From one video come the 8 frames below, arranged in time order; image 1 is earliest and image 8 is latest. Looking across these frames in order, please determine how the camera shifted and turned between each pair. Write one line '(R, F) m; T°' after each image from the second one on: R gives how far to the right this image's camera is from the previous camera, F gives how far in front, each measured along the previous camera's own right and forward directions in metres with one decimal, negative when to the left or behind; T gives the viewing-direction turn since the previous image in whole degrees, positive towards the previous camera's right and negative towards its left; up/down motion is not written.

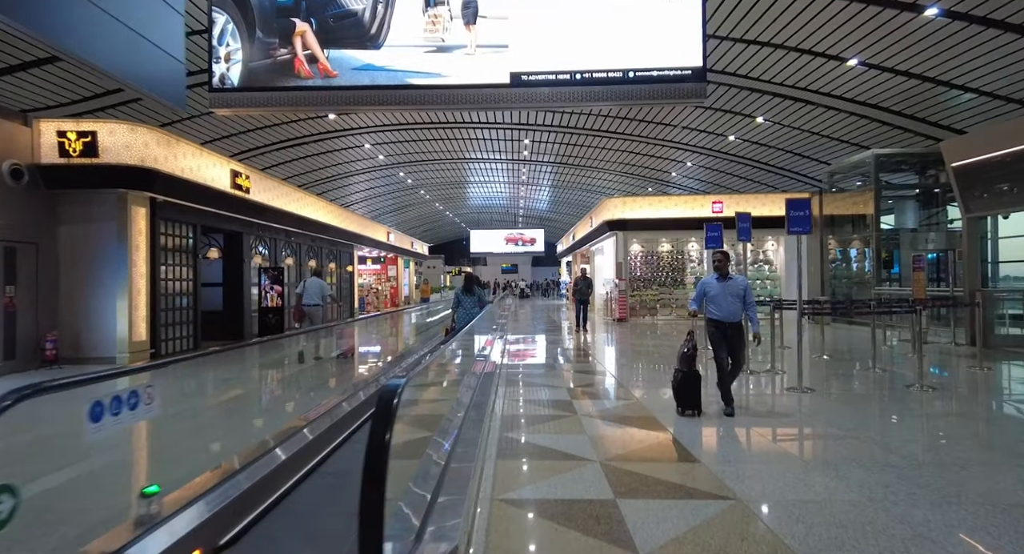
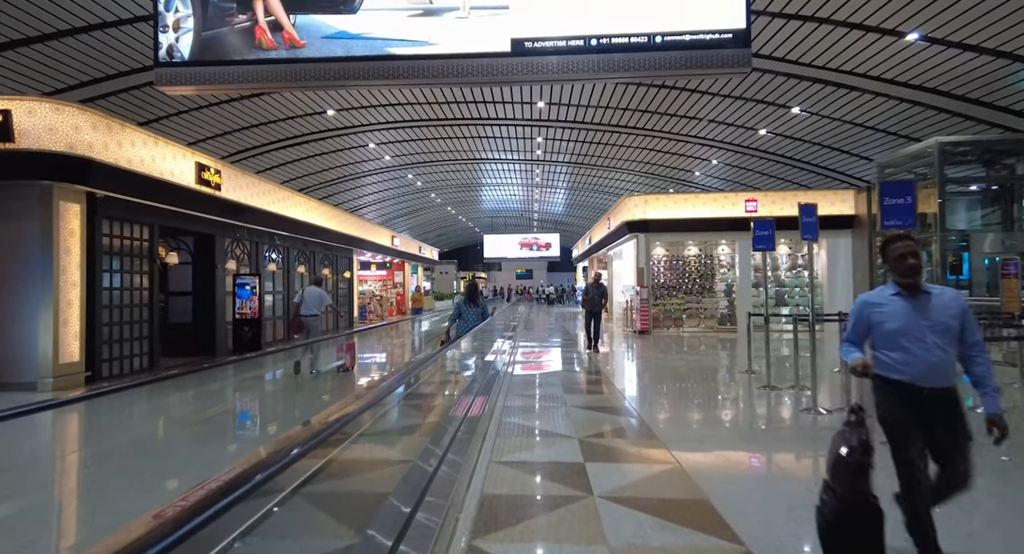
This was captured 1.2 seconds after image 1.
(+0.1, +1.0) m; -2°
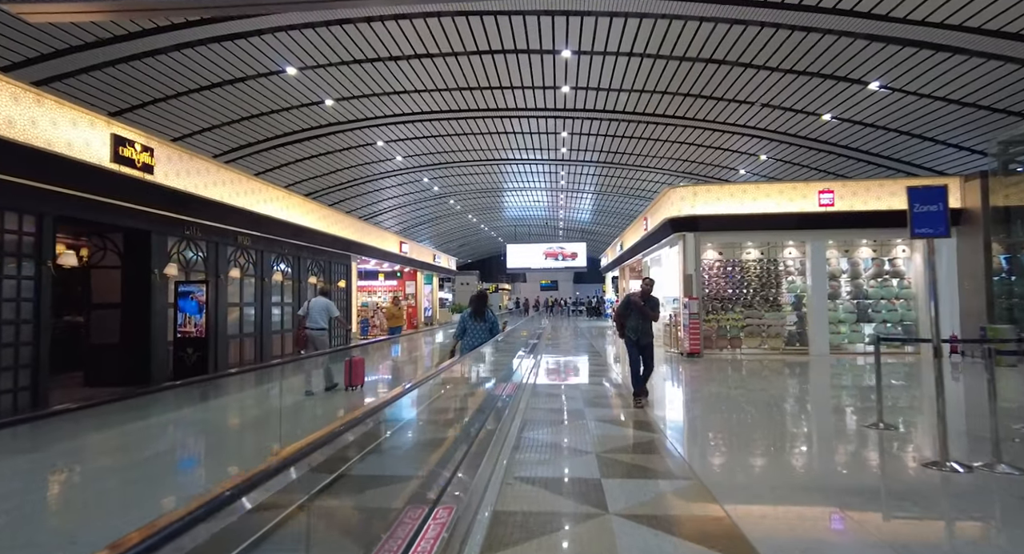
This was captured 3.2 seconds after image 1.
(+0.1, +1.7) m; -3°
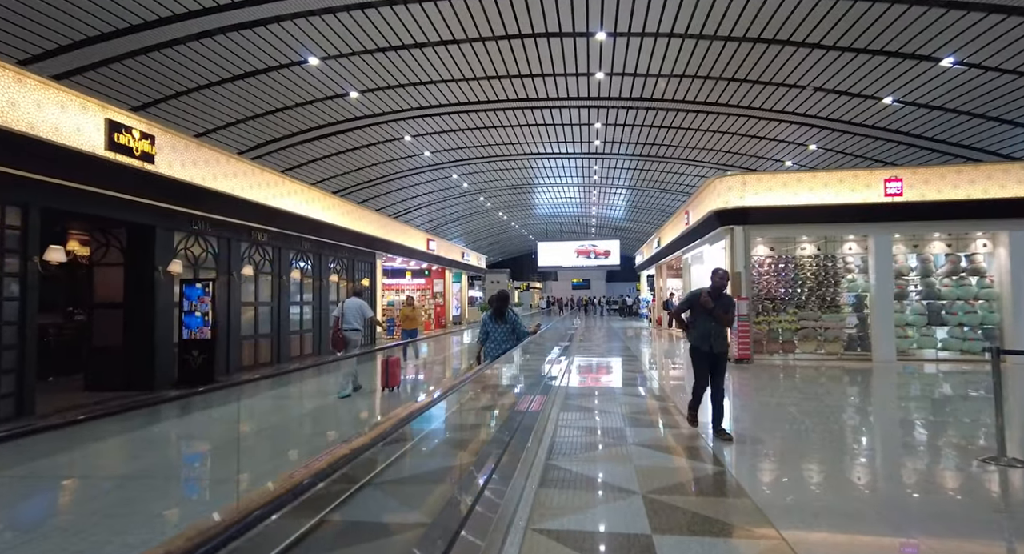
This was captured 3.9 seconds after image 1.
(+0.1, +0.6) m; -4°
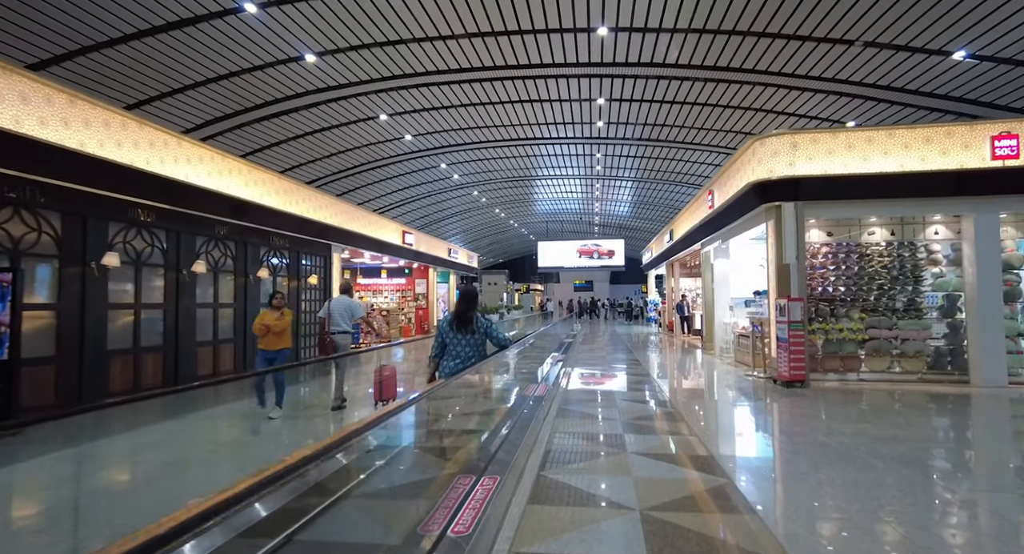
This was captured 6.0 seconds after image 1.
(+0.4, +1.9) m; 0°
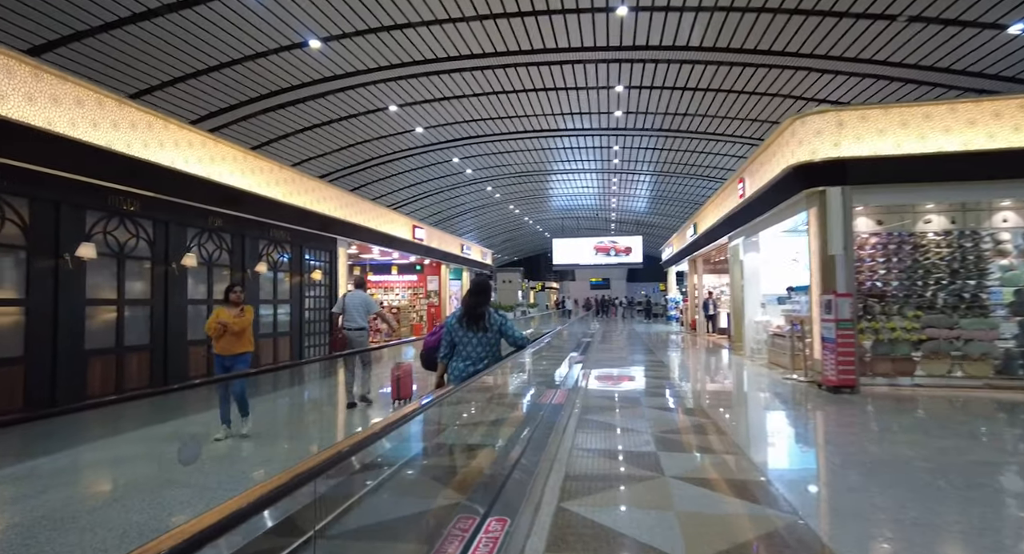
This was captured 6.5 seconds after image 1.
(0.0, +0.5) m; -2°
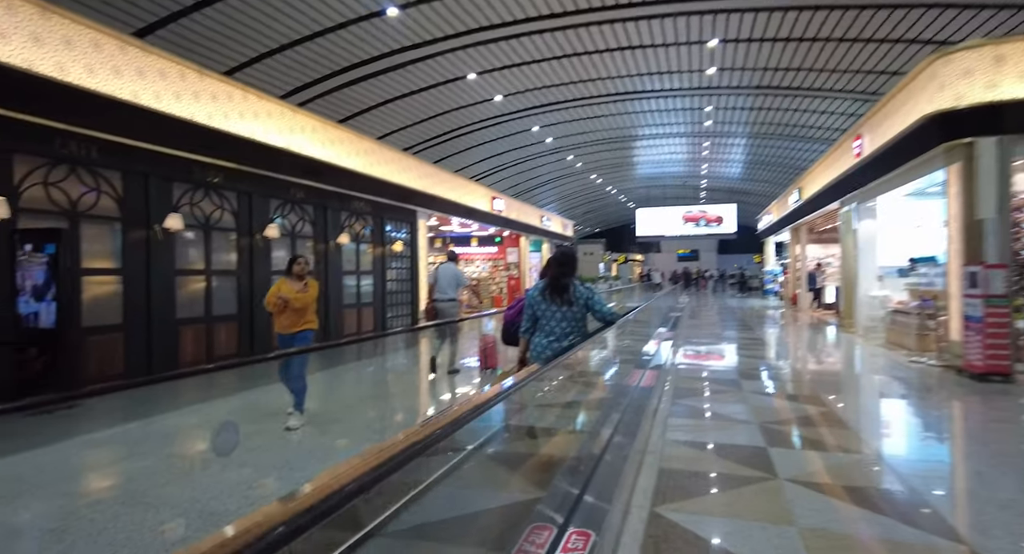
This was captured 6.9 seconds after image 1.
(0.0, +0.3) m; -10°
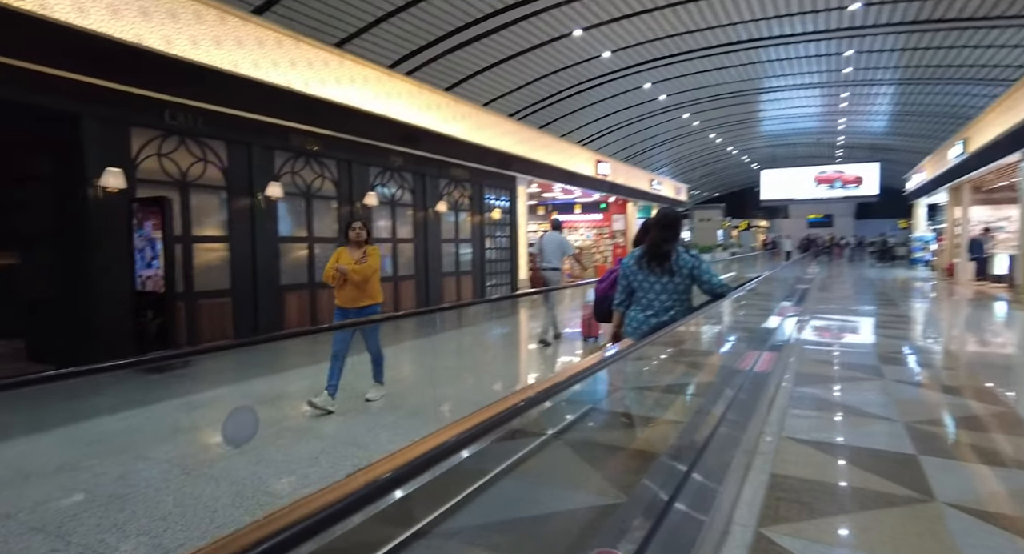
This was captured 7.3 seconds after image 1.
(+0.1, +0.3) m; -13°
